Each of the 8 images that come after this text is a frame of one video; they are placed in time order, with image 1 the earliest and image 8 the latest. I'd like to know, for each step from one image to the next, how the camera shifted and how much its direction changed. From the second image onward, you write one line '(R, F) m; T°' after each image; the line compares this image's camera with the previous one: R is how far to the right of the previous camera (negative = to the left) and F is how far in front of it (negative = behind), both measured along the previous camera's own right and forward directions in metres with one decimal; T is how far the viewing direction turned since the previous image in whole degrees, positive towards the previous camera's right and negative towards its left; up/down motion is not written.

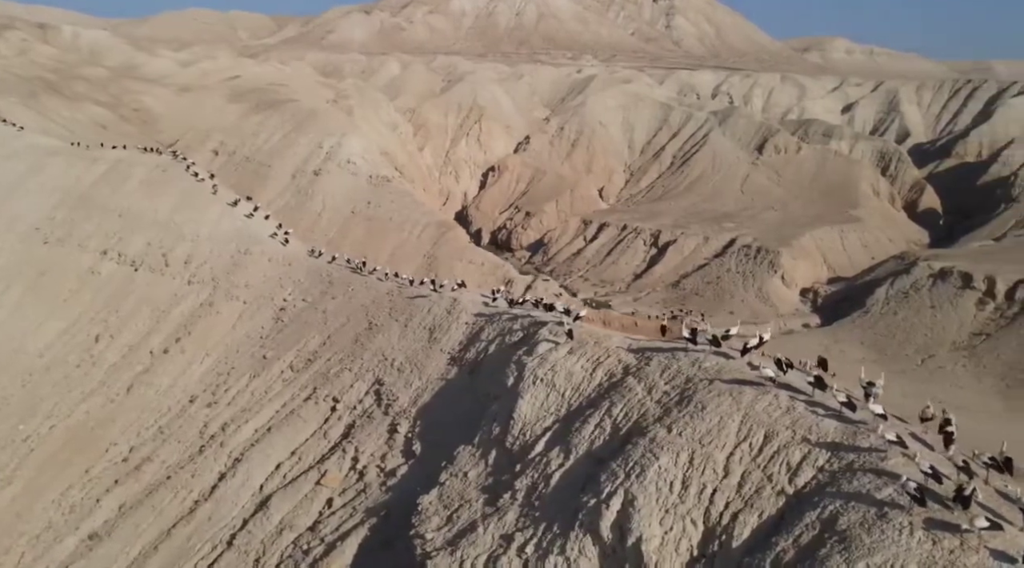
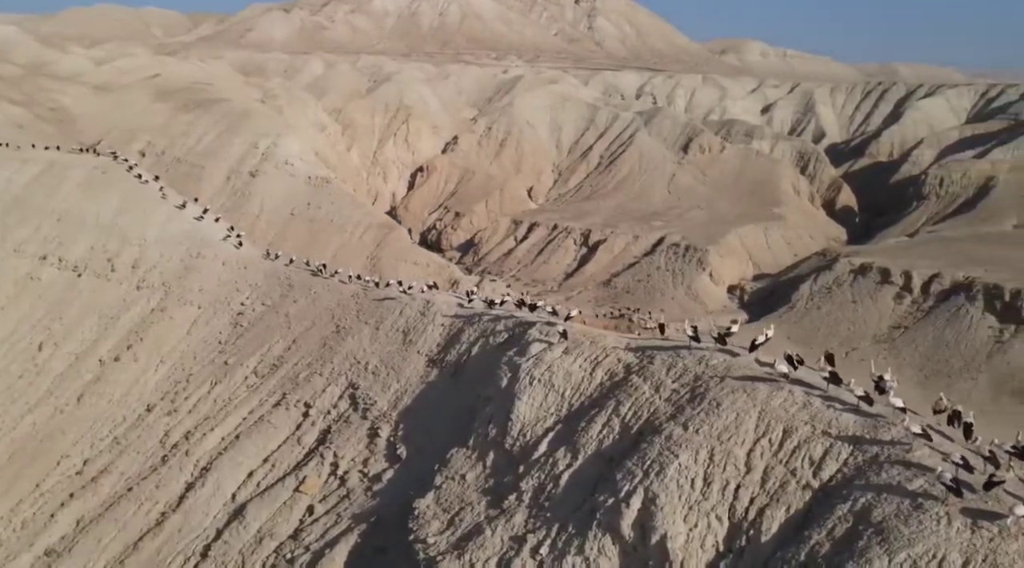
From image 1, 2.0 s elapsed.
(-1.3, 0.0) m; +5°
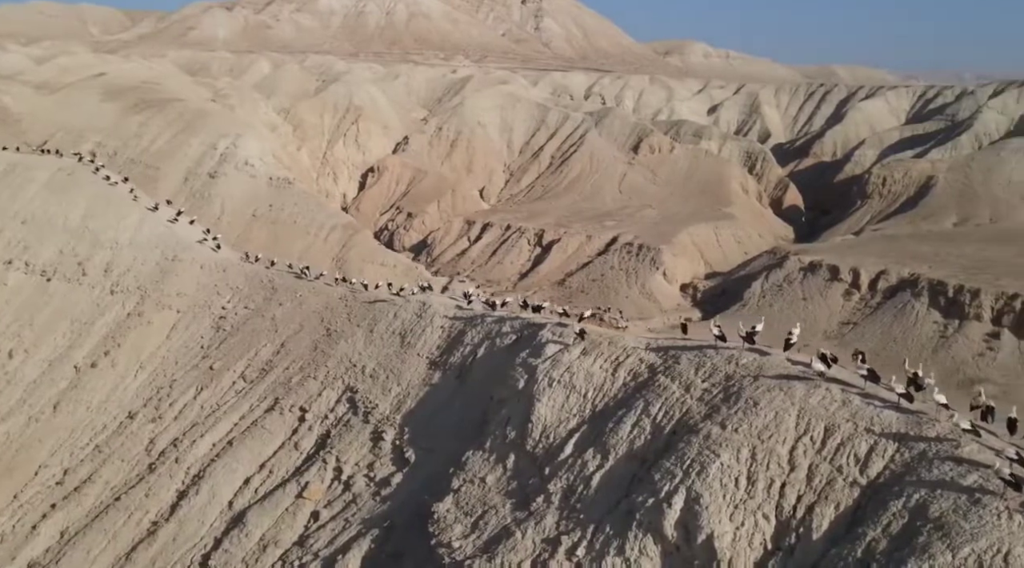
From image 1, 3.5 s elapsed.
(-1.3, +0.1) m; +4°
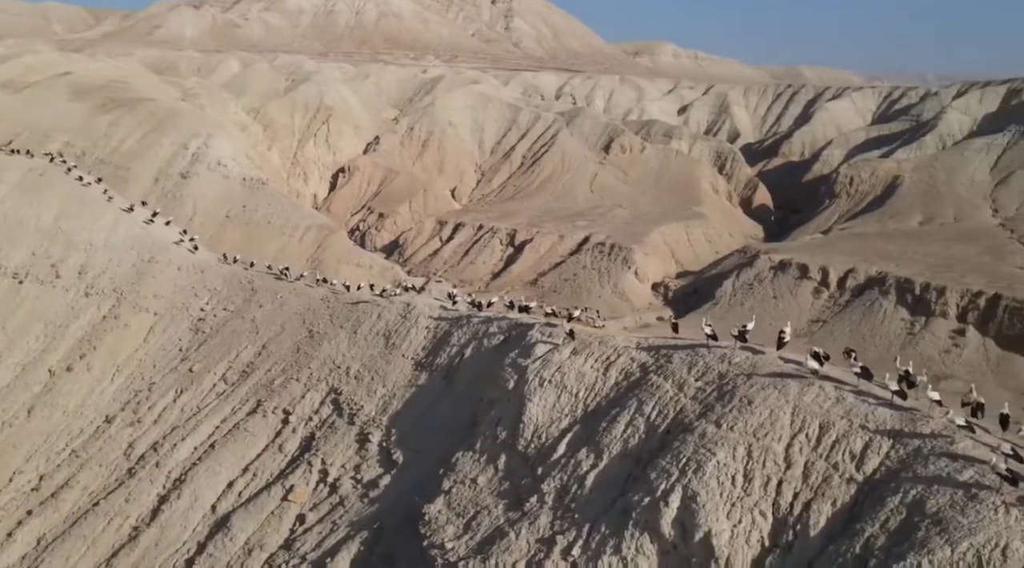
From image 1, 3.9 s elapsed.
(-0.4, 0.0) m; +2°
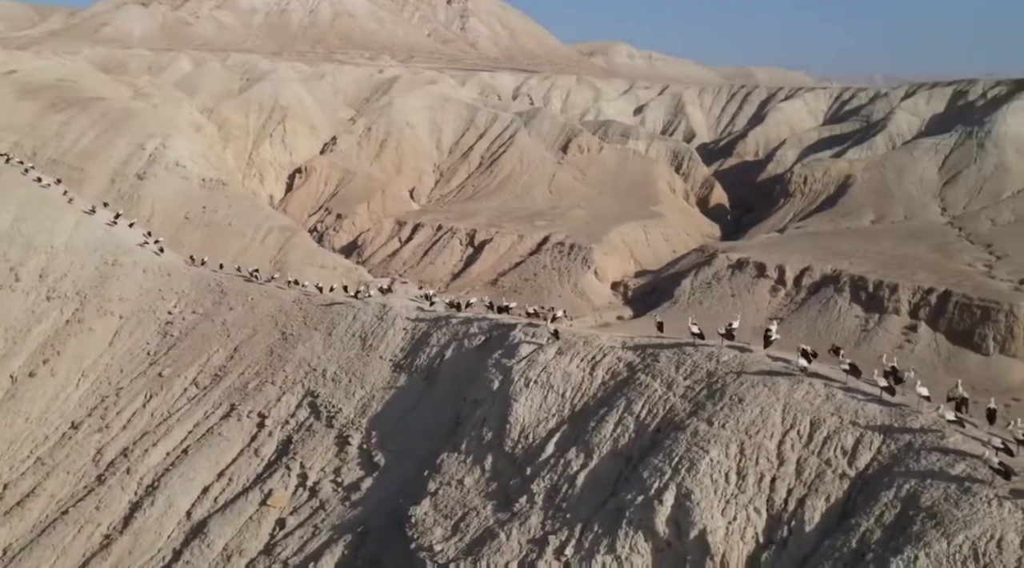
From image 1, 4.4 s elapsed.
(-0.5, 0.0) m; +3°
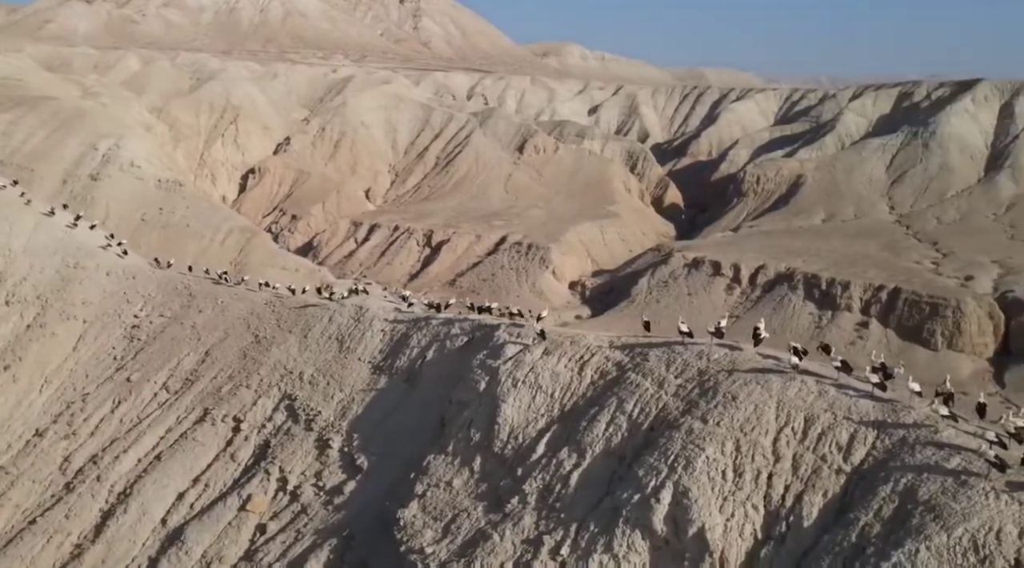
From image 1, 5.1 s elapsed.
(-0.6, 0.0) m; +3°
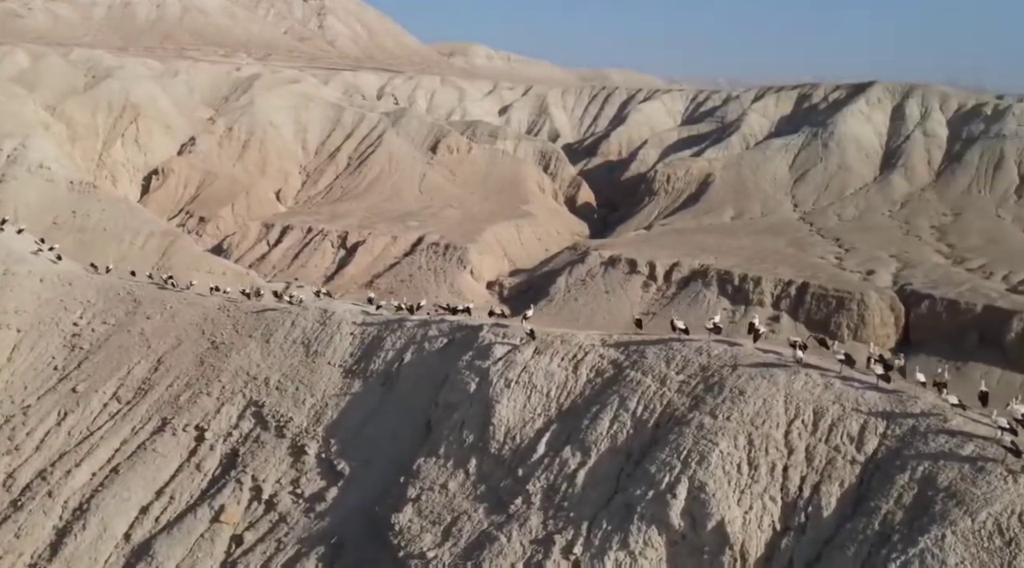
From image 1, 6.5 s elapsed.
(-1.5, +0.2) m; +6°
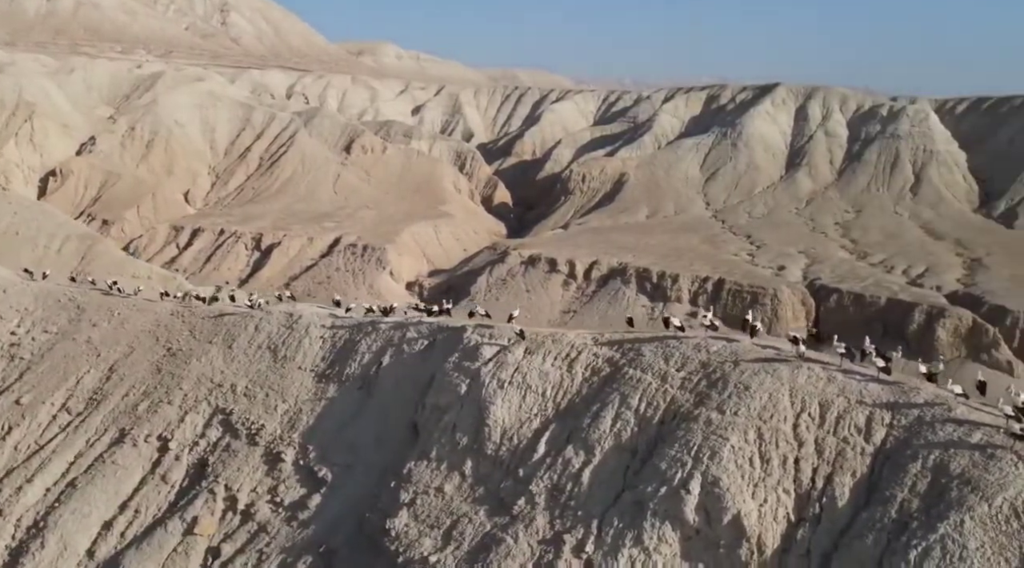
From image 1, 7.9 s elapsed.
(-1.4, +0.2) m; +6°
